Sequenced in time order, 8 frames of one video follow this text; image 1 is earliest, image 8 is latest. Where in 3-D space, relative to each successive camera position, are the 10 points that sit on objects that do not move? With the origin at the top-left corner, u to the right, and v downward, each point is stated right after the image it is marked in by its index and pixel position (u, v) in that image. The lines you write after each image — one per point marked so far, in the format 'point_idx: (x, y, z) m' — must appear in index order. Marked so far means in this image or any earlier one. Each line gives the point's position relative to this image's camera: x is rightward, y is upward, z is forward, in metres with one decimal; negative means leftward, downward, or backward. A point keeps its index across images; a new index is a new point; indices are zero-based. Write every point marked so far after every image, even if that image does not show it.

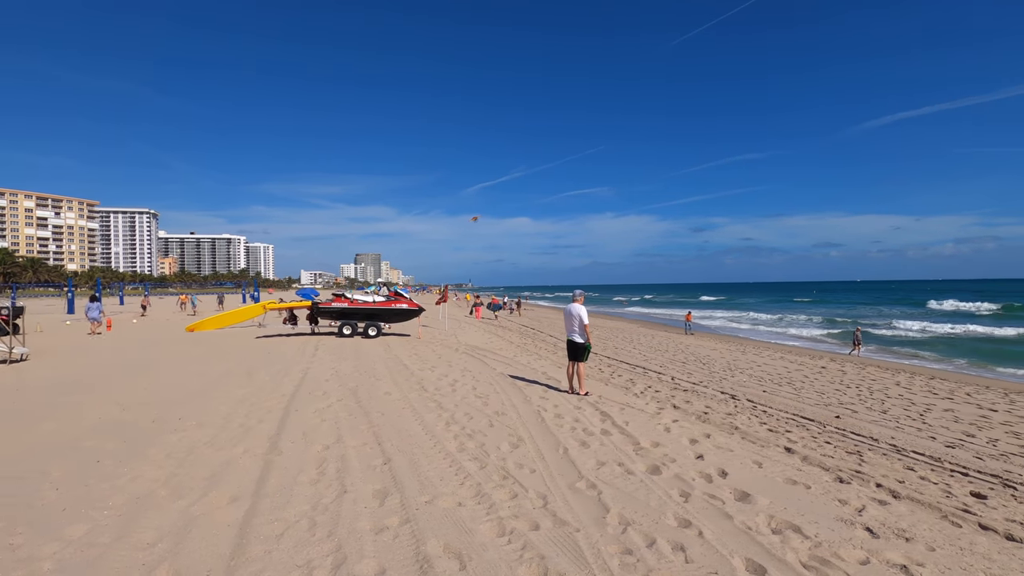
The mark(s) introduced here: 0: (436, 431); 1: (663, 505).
0: (-0.7, -1.2, +4.6) m
1: (+0.9, -1.3, +3.3) m
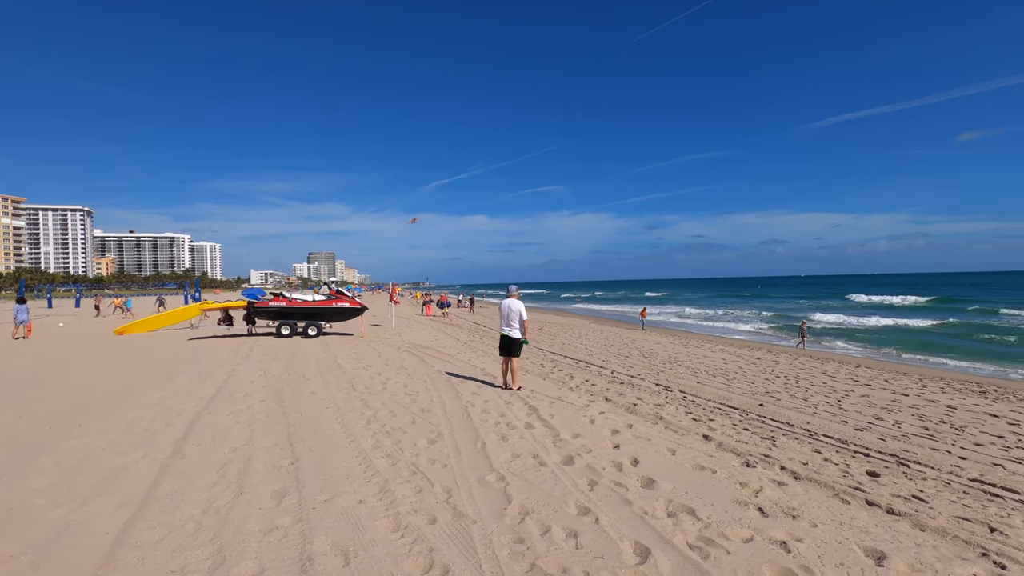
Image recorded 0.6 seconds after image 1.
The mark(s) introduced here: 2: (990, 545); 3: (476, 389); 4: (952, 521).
0: (-1.3, -1.2, +4.6) m
1: (+0.3, -1.3, +3.4) m
2: (+2.9, -1.6, +3.2) m
3: (-0.5, -1.3, +6.6) m
4: (+3.0, -1.6, +3.6) m
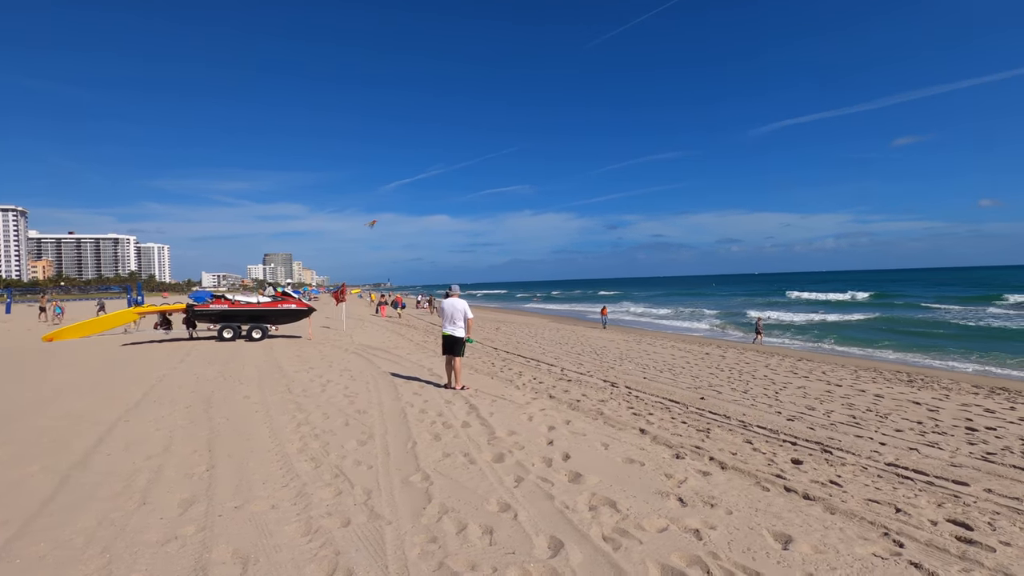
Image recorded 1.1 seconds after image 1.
0: (-1.9, -1.2, +4.4) m
1: (-0.1, -1.3, +3.3) m
2: (+2.4, -1.5, +3.4) m
3: (-1.2, -1.2, +6.6) m
4: (+2.5, -1.5, +3.8) m
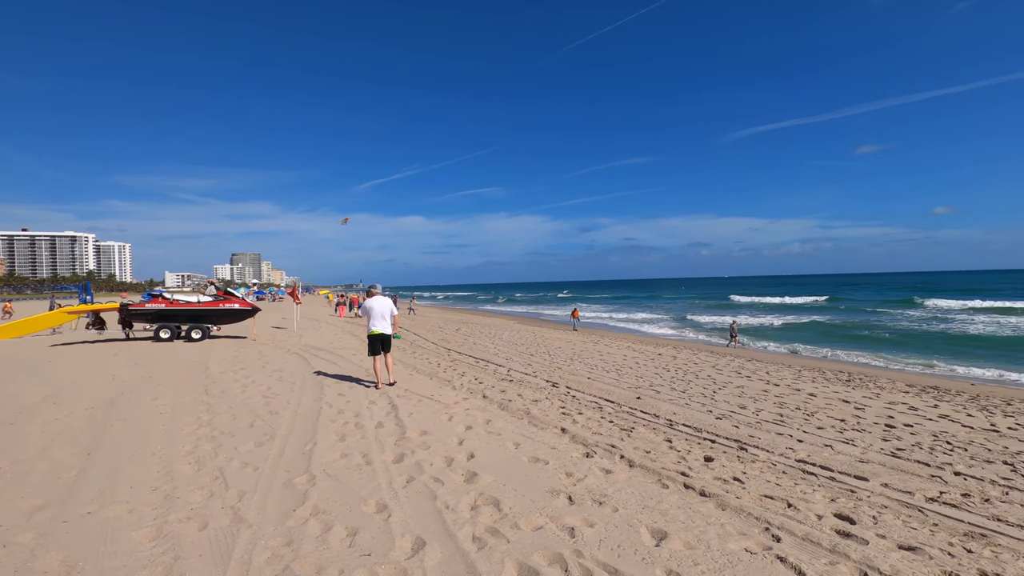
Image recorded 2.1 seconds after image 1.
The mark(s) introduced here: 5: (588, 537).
0: (-2.7, -1.2, +4.3) m
1: (-0.8, -1.2, +3.3) m
2: (+1.7, -1.5, +3.4) m
3: (-2.0, -1.2, +6.4) m
4: (+1.7, -1.5, +3.8) m
5: (+0.4, -1.3, +2.9) m
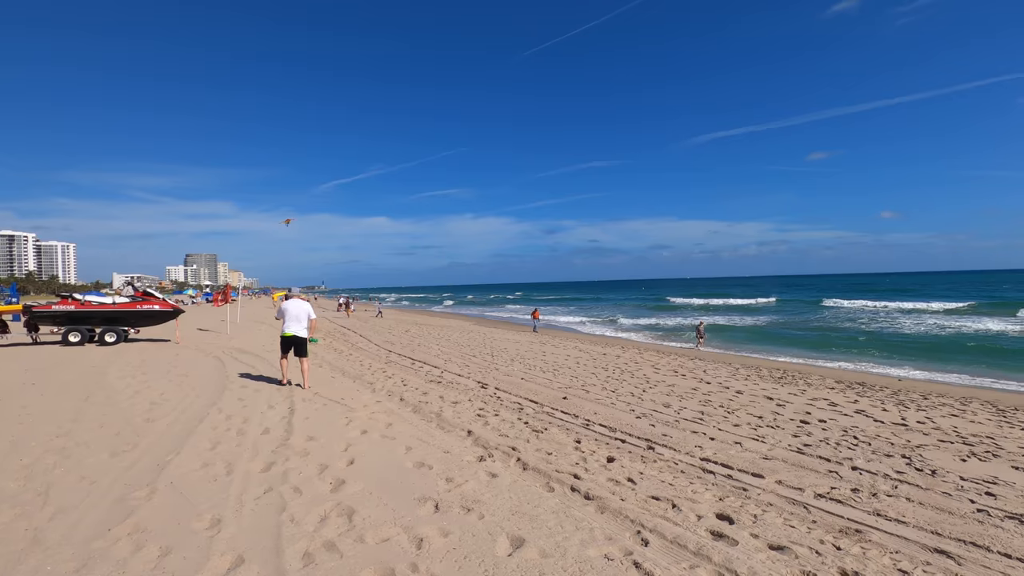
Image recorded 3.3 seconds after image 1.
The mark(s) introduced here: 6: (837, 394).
0: (-3.5, -1.1, +3.9) m
1: (-1.7, -1.2, +3.0) m
2: (+0.9, -1.5, +3.3) m
3: (-3.0, -1.2, +6.1) m
4: (+0.9, -1.5, +3.7) m
5: (-0.4, -1.3, +2.7) m
6: (+5.8, -1.9, +9.5) m
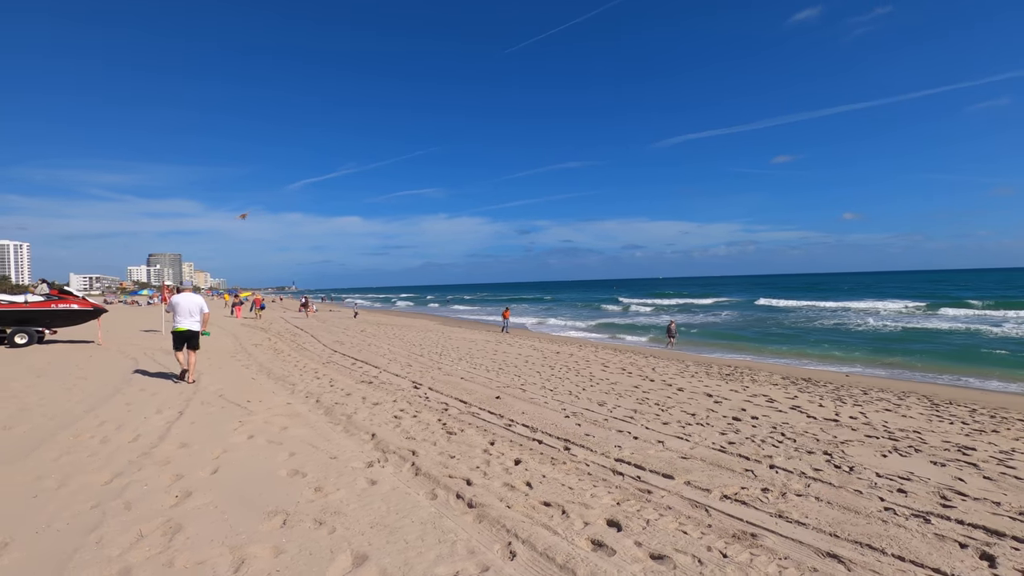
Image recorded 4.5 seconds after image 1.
0: (-4.3, -1.1, +3.4) m
1: (-2.4, -1.2, +2.6) m
2: (+0.1, -1.4, +3.1) m
3: (-3.9, -1.1, +5.6) m
4: (+0.1, -1.4, +3.4) m
5: (-1.1, -1.2, +2.3) m
6: (+4.7, -1.8, +9.4) m
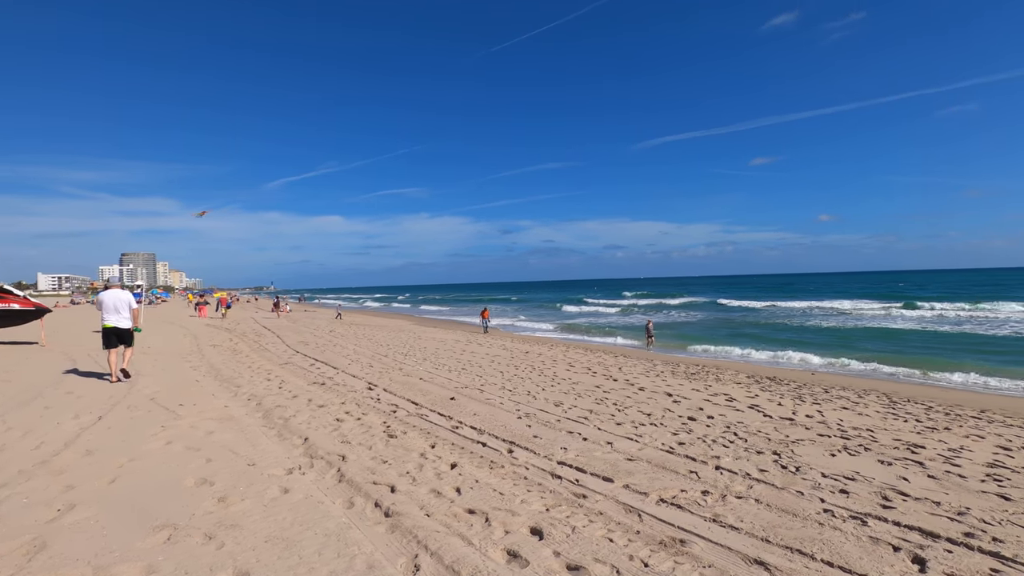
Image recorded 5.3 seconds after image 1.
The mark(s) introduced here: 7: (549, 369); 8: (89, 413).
0: (-4.8, -1.1, +3.1) m
1: (-2.9, -1.1, +2.3) m
2: (-0.4, -1.4, +2.9) m
3: (-4.5, -1.1, +5.3) m
4: (-0.4, -1.4, +3.2) m
5: (-1.6, -1.2, +2.1) m
6: (+4.0, -1.8, +9.4) m
7: (+0.8, -1.7, +10.9) m
8: (-3.9, -1.1, +4.9) m
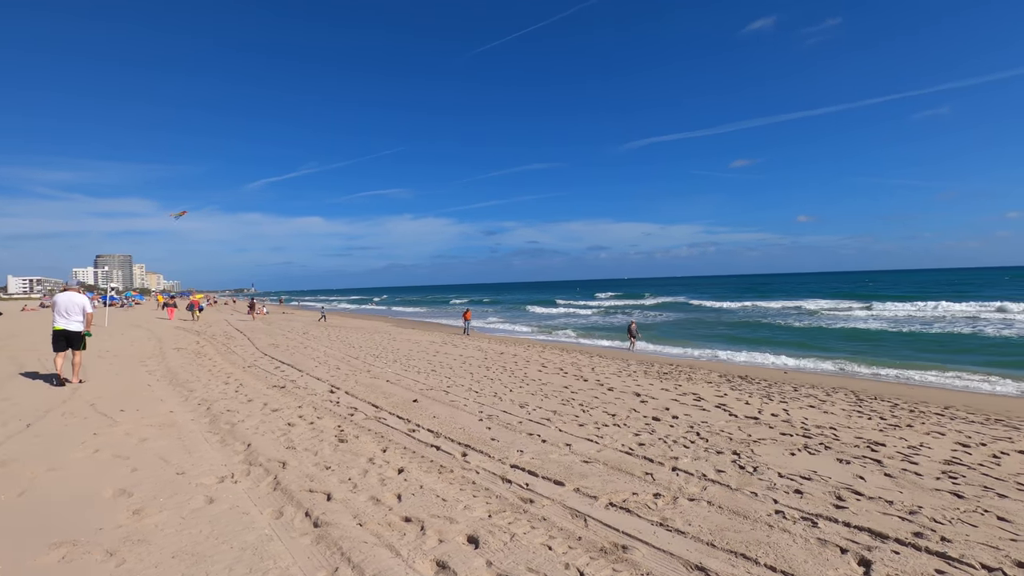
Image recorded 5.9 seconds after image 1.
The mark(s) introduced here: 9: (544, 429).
0: (-5.2, -1.1, +2.8) m
1: (-3.2, -1.1, +2.1) m
2: (-0.7, -1.3, +2.7) m
3: (-4.9, -1.1, +5.0) m
4: (-0.8, -1.4, +3.1) m
5: (-1.9, -1.2, +1.9) m
6: (+3.5, -1.8, +9.4) m
7: (+0.2, -1.7, +10.8) m
8: (-4.3, -1.1, +4.7) m
9: (+0.4, -1.6, +6.0) m
